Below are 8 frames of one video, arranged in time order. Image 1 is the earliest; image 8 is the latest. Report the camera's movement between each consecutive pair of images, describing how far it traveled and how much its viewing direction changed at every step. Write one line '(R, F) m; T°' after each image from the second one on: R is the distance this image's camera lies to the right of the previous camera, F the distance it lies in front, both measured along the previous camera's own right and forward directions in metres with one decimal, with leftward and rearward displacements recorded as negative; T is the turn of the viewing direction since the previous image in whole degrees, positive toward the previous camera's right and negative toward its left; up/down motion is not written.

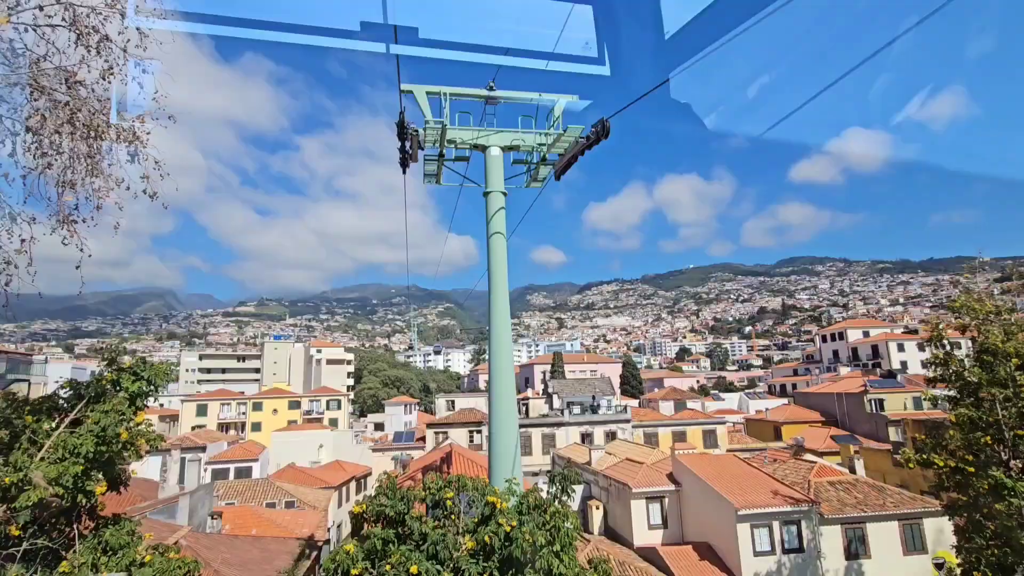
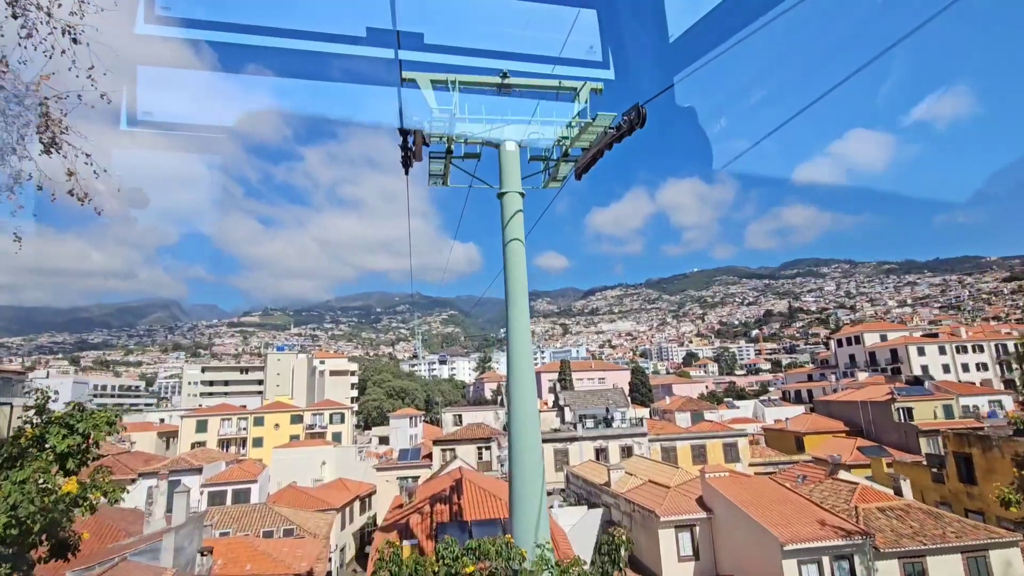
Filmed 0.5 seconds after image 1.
(-0.2, +1.0) m; 0°
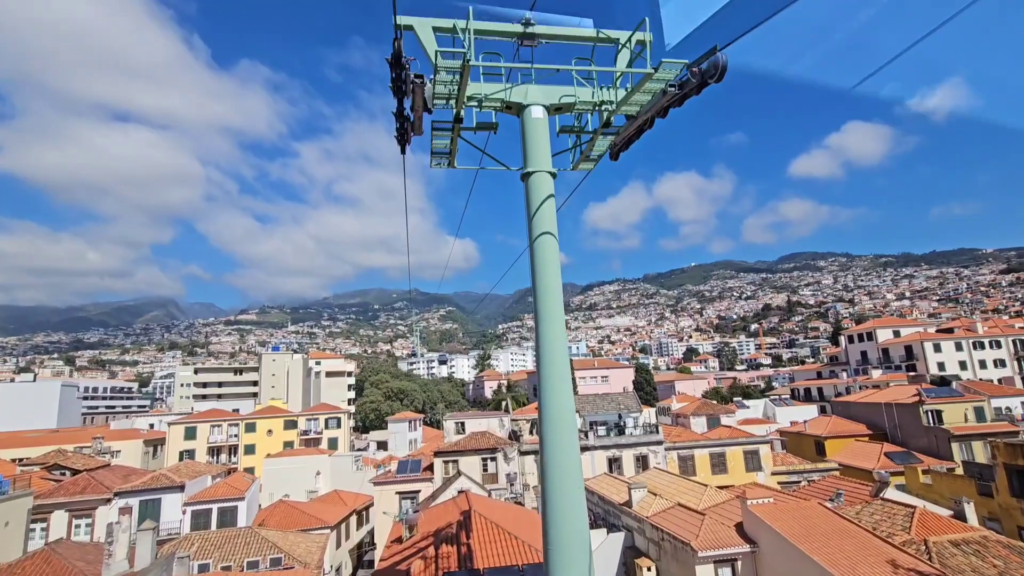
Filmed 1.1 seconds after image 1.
(-0.3, +1.5) m; 0°
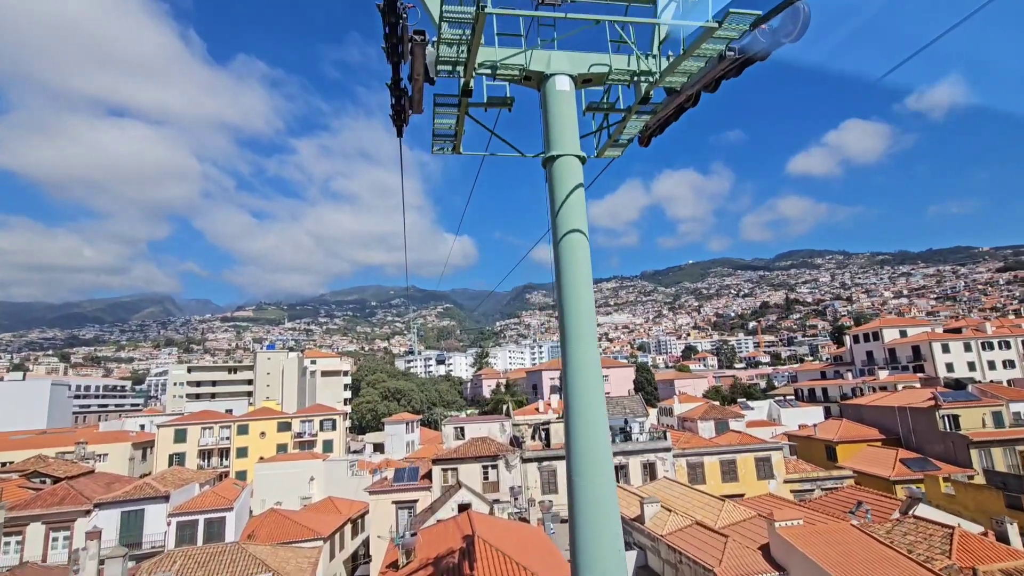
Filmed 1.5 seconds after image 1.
(-0.2, +0.9) m; 0°
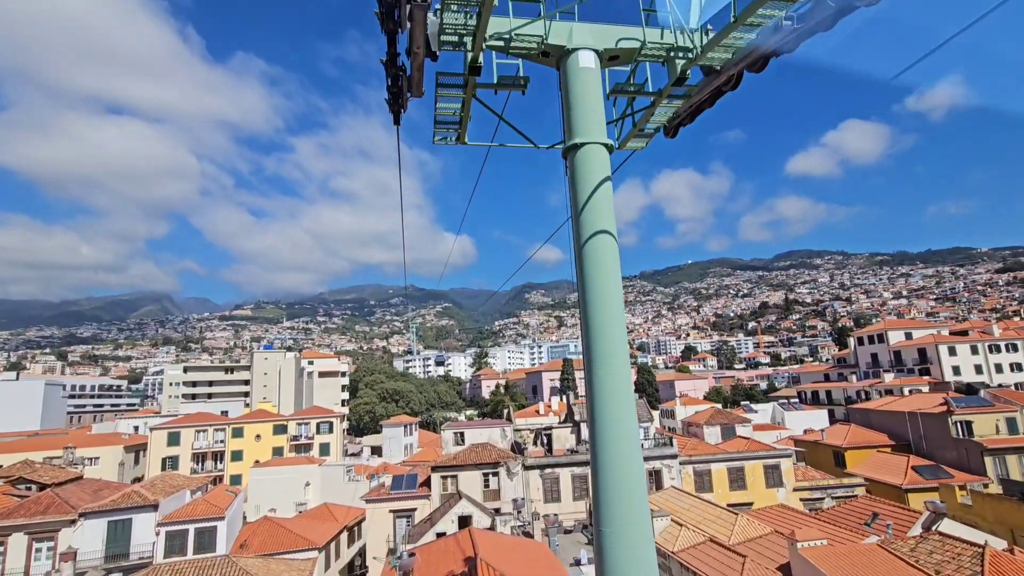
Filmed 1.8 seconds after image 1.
(-0.1, +0.6) m; 0°
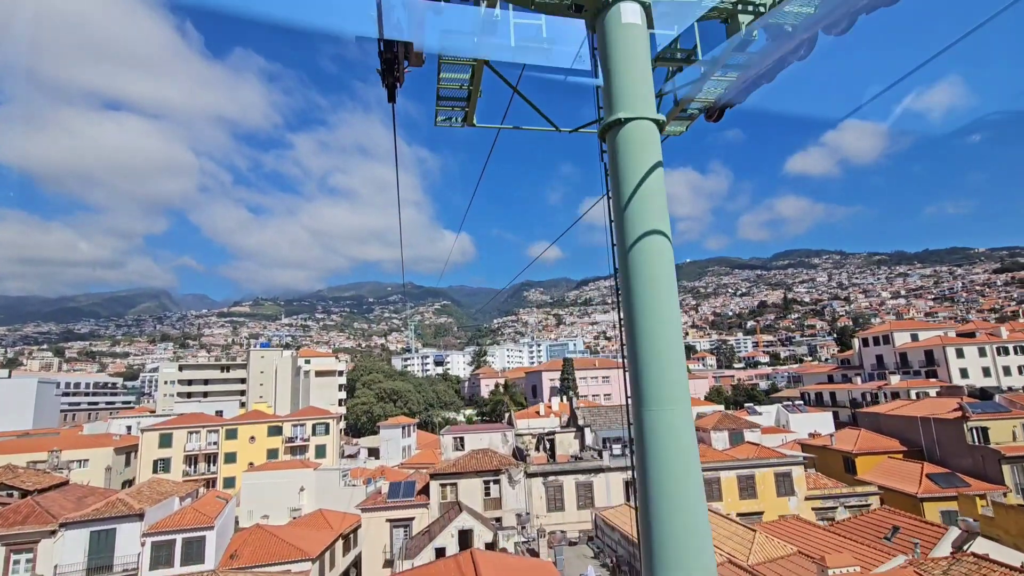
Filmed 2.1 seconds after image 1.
(-0.1, +0.7) m; 0°
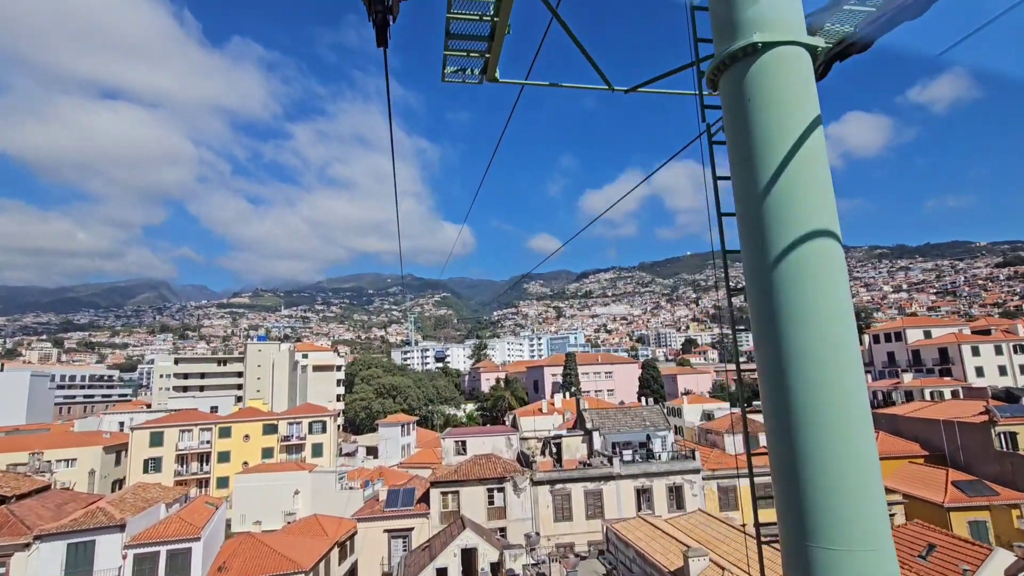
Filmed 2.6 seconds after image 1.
(-0.2, +1.1) m; 0°
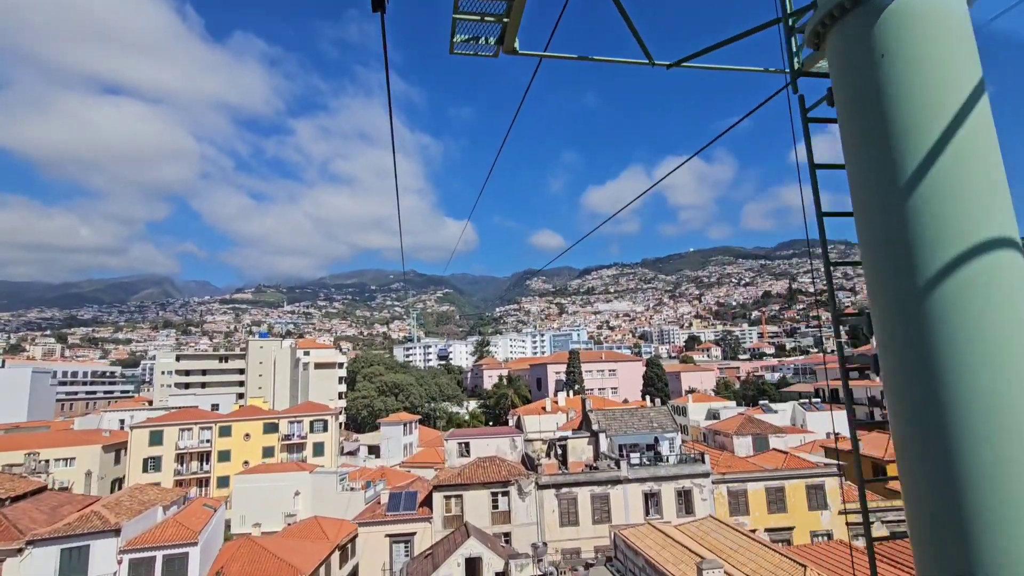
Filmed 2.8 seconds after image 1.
(-0.1, +0.5) m; 0°
